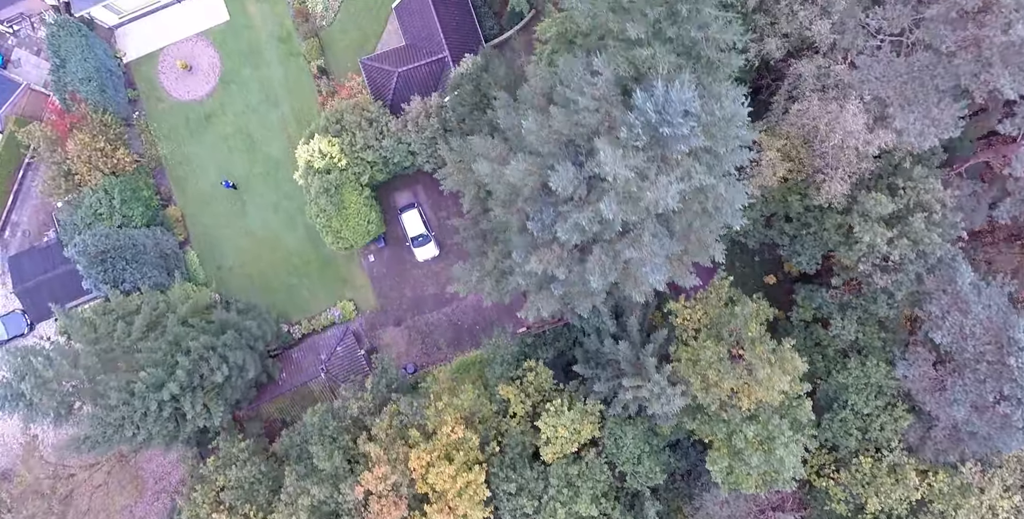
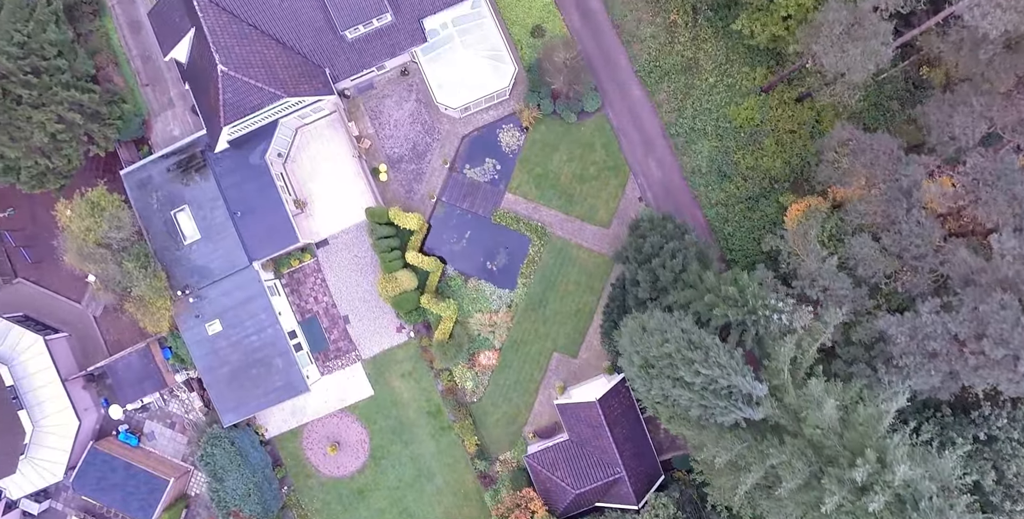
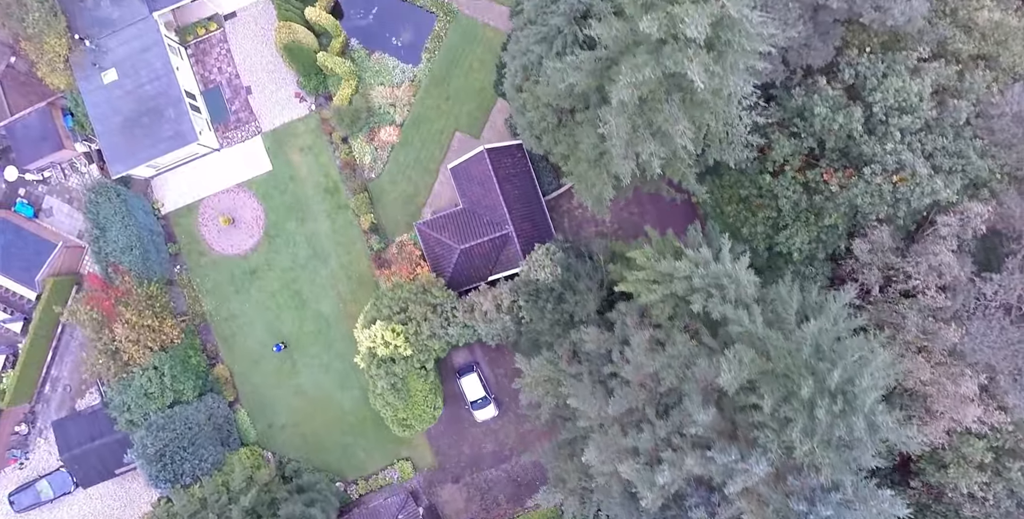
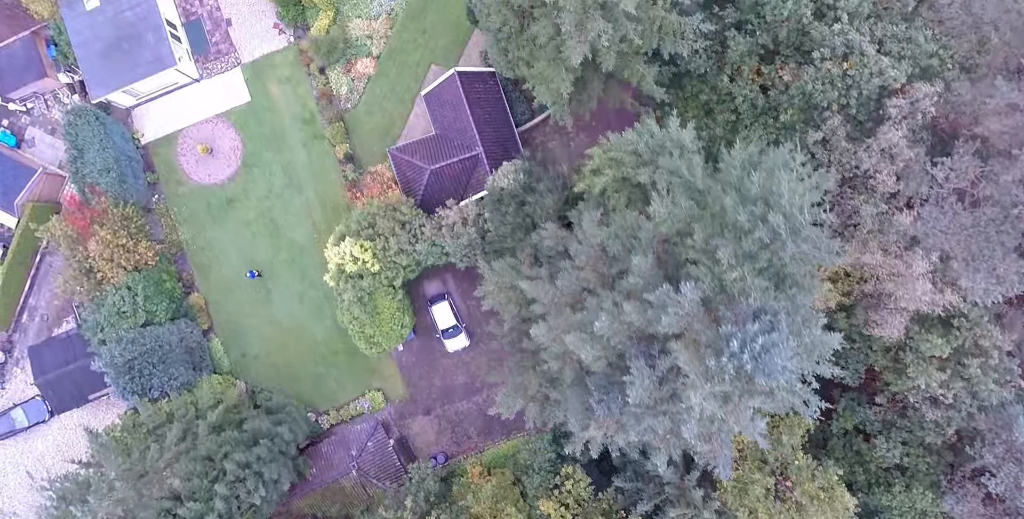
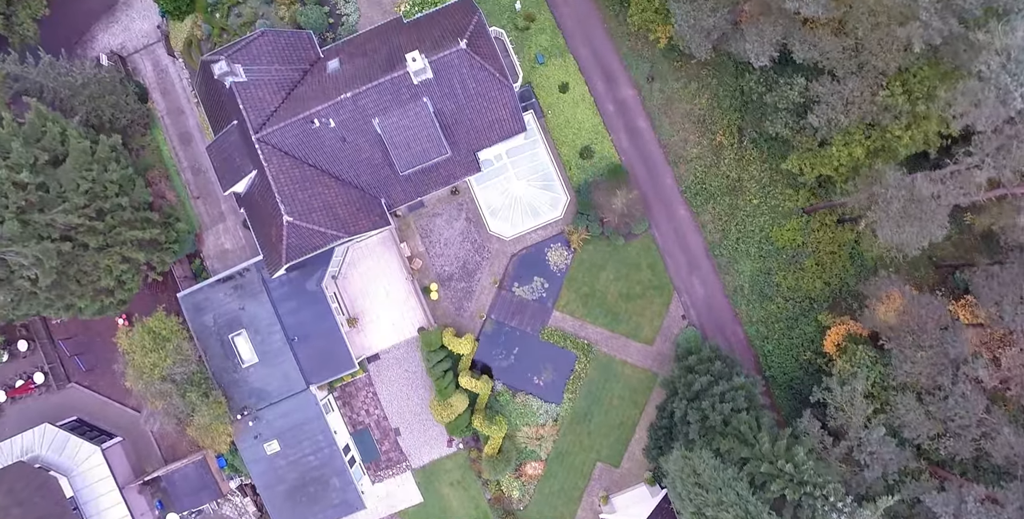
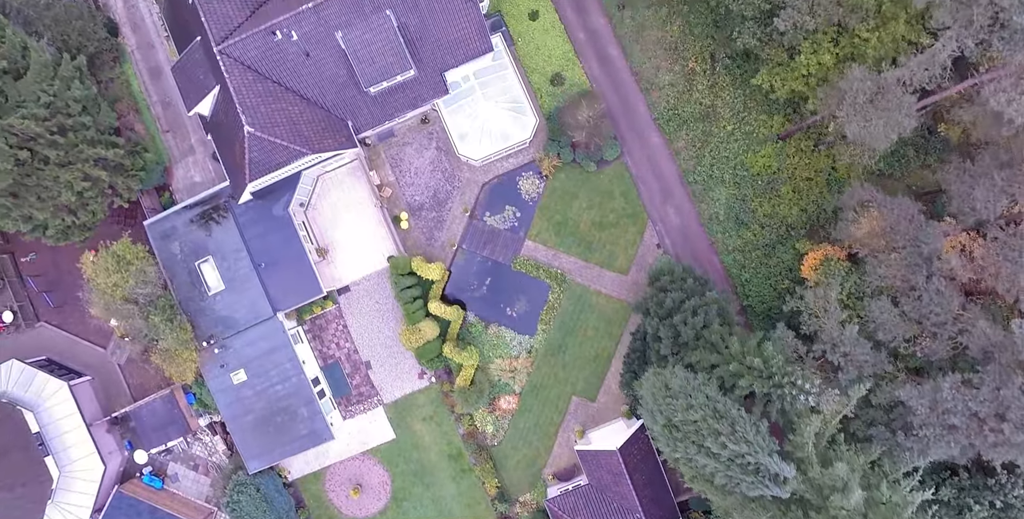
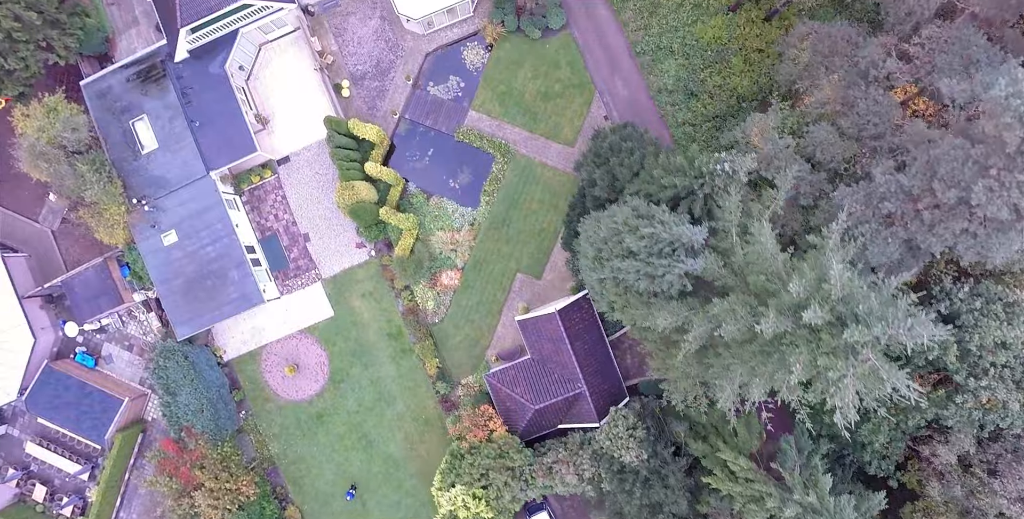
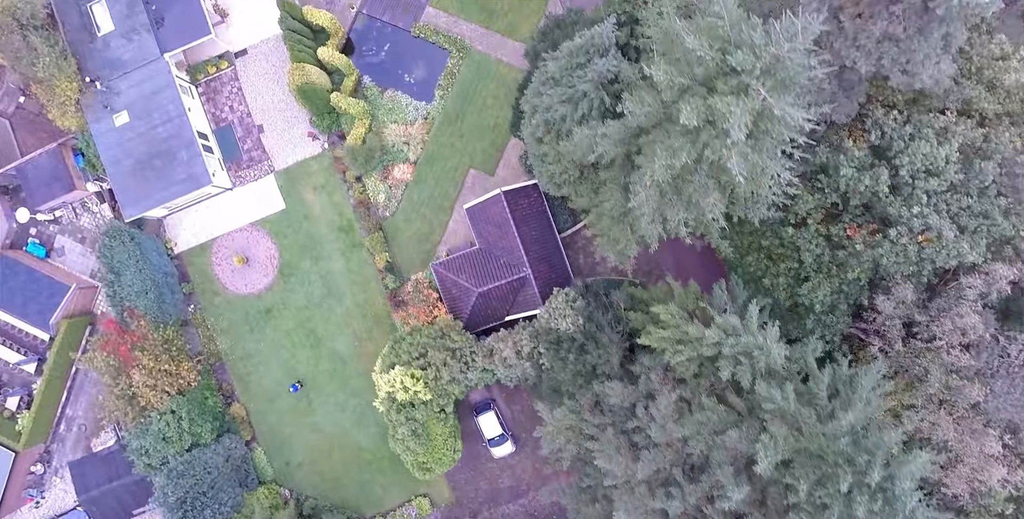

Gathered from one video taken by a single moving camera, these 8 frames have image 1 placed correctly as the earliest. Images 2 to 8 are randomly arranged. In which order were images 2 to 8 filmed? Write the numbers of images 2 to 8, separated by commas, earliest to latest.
4, 3, 8, 7, 2, 6, 5
